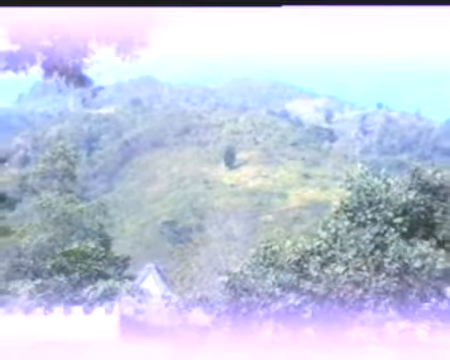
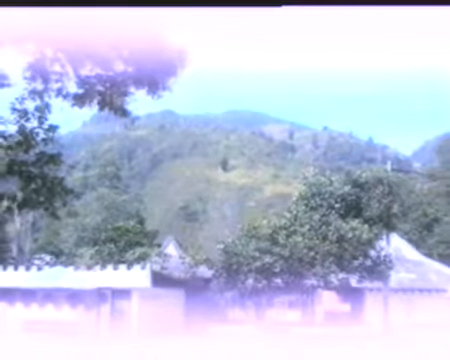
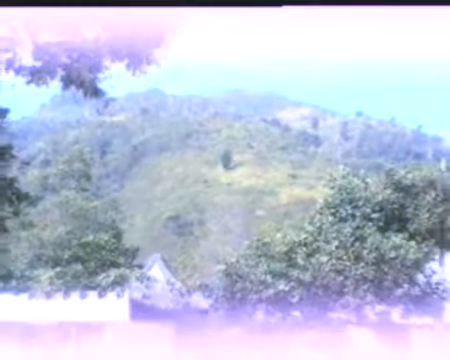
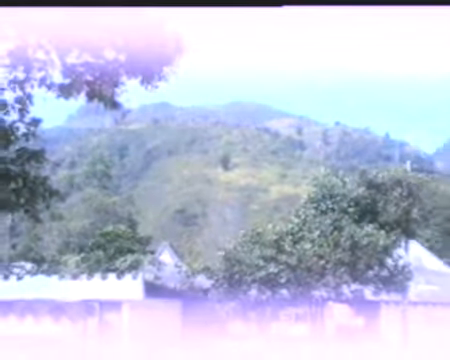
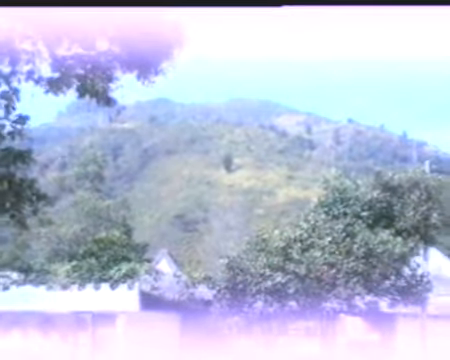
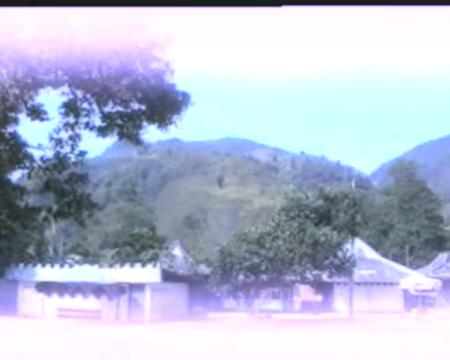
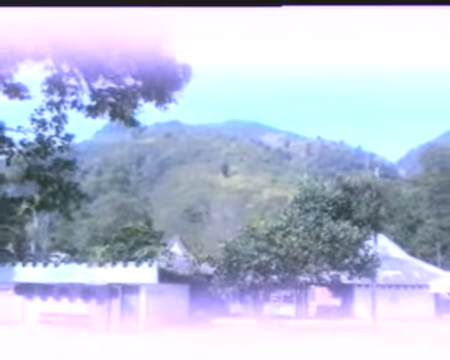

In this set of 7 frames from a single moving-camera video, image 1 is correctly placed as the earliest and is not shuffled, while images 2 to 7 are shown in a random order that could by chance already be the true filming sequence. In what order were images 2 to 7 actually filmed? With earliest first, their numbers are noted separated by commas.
3, 5, 4, 2, 7, 6
